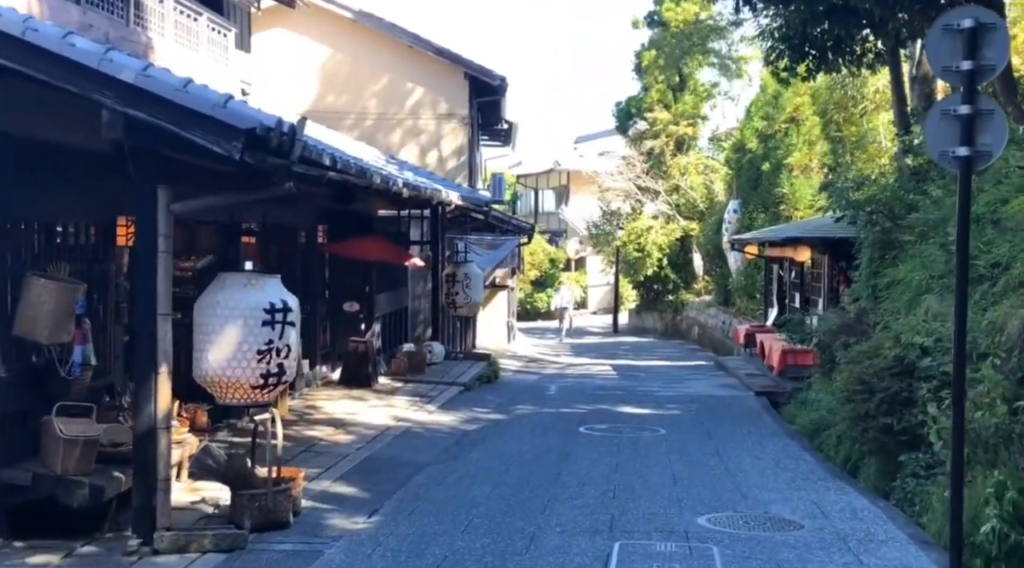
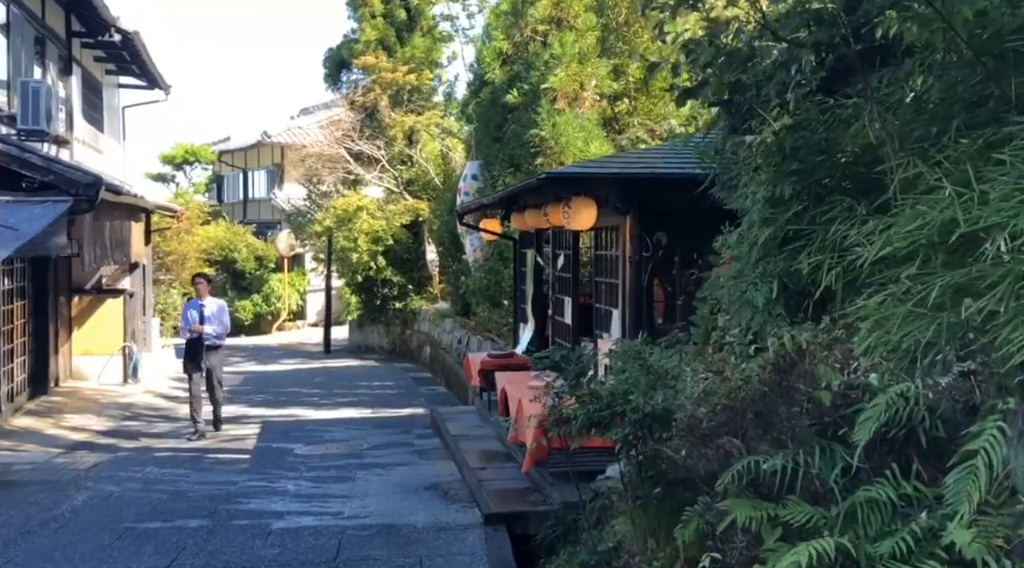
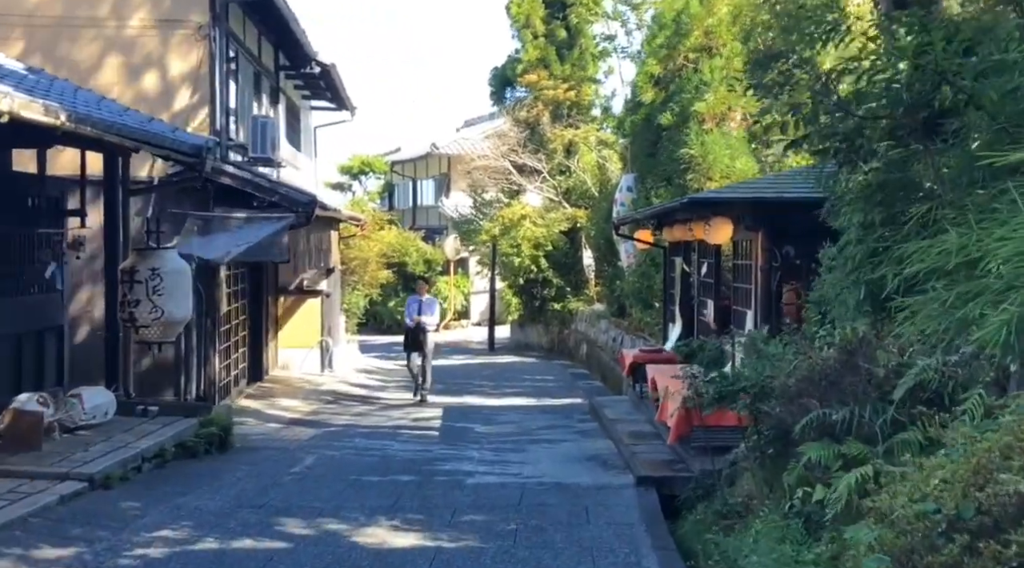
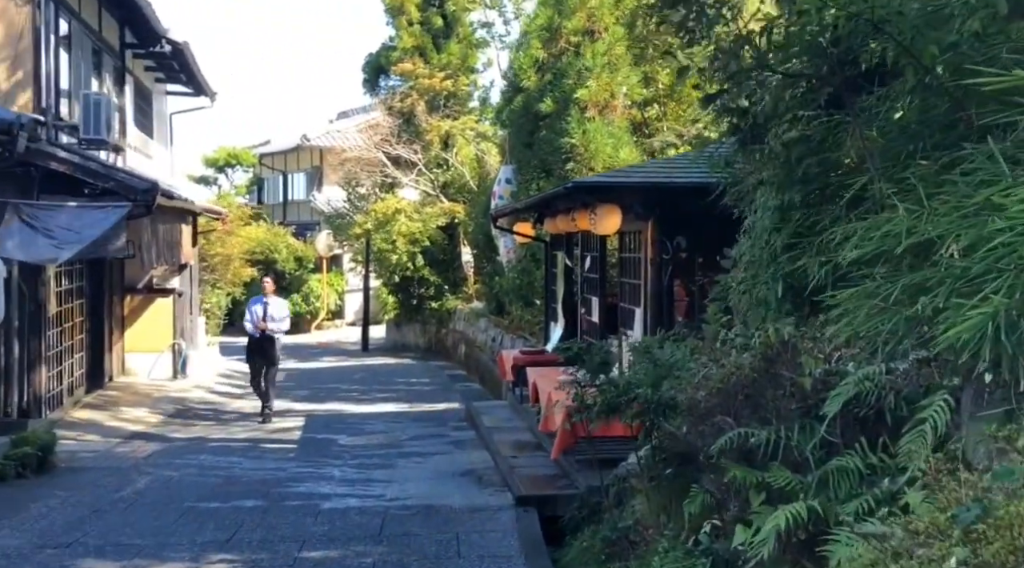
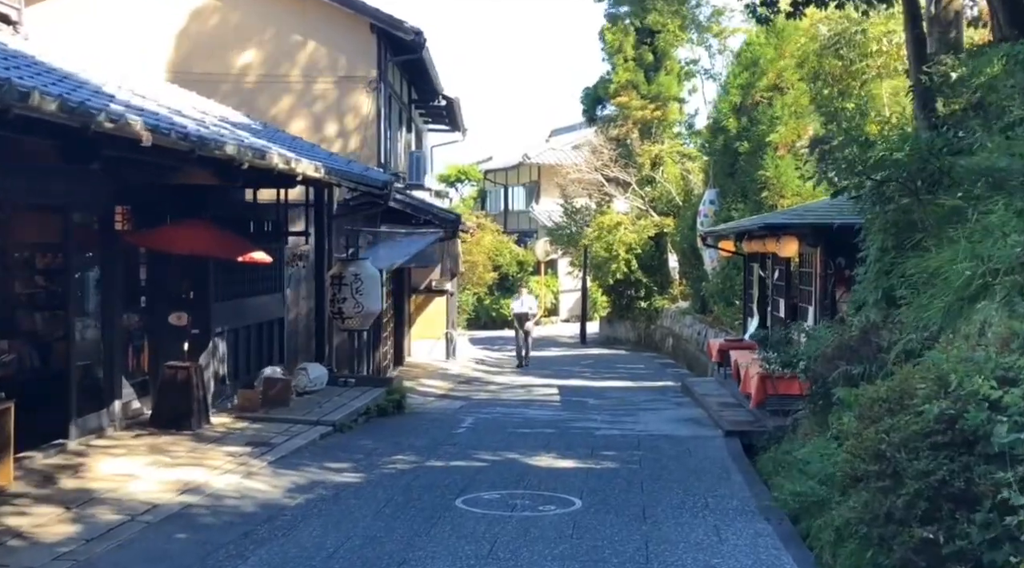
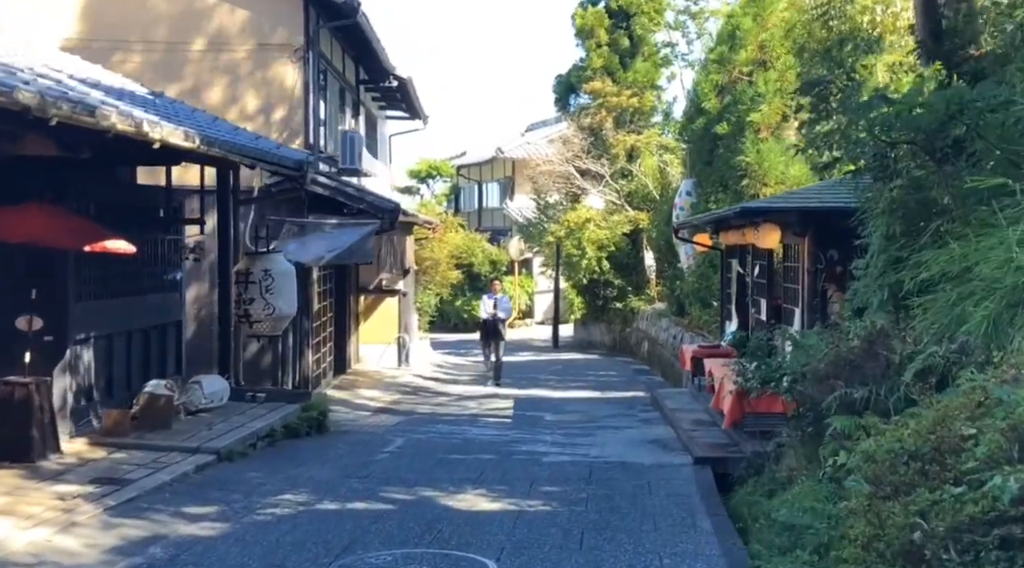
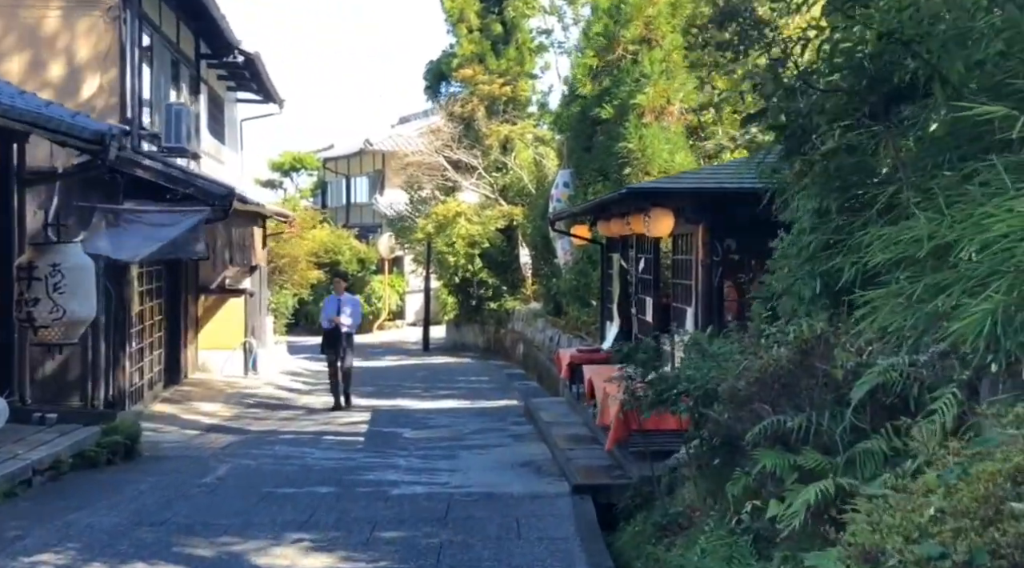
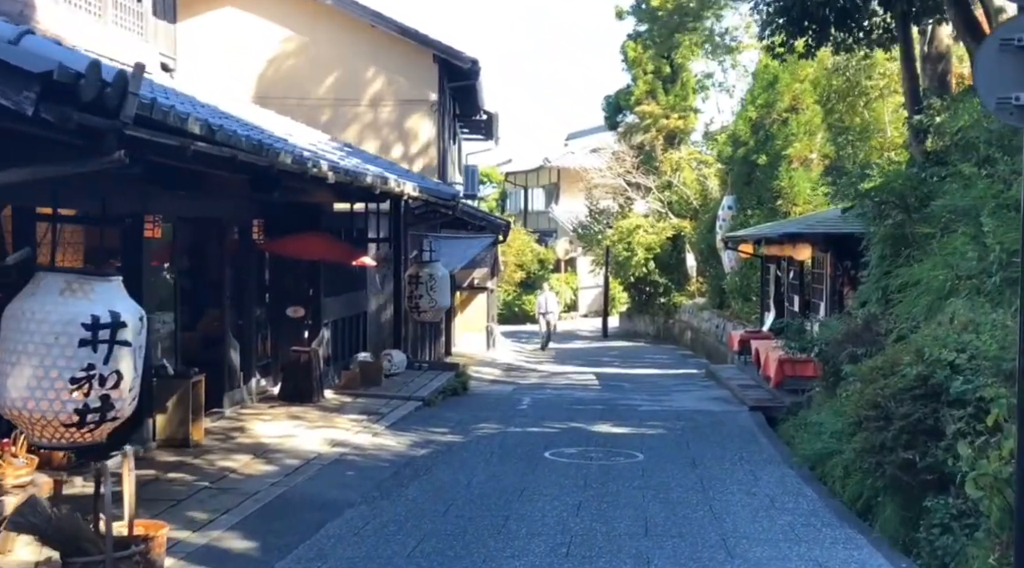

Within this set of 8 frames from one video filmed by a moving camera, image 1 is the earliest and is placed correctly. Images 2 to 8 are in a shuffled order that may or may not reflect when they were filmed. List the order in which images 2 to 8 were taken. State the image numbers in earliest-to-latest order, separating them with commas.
8, 5, 6, 3, 7, 4, 2
